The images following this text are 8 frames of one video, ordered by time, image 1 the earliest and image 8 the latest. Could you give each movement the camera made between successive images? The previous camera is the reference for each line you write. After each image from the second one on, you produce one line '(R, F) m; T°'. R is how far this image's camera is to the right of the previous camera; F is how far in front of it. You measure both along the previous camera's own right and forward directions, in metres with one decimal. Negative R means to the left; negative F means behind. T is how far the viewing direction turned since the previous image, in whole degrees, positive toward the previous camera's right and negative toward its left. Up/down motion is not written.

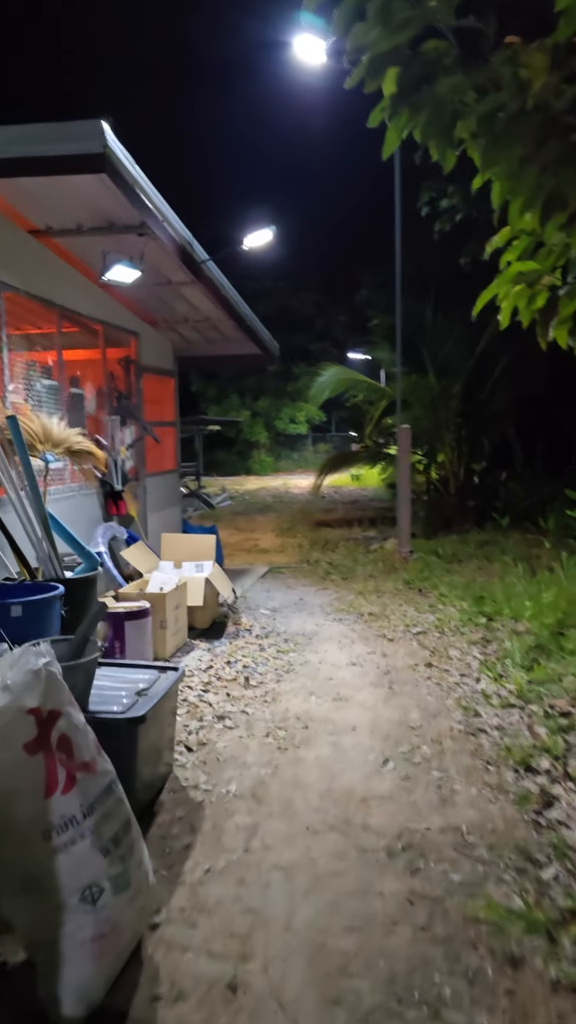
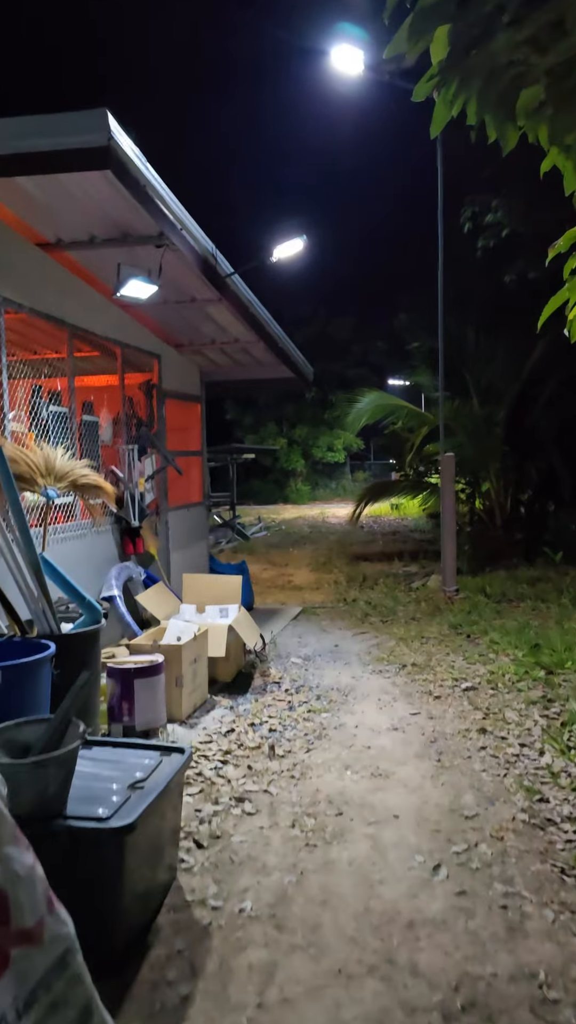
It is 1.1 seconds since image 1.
(0.0, +0.4) m; -3°
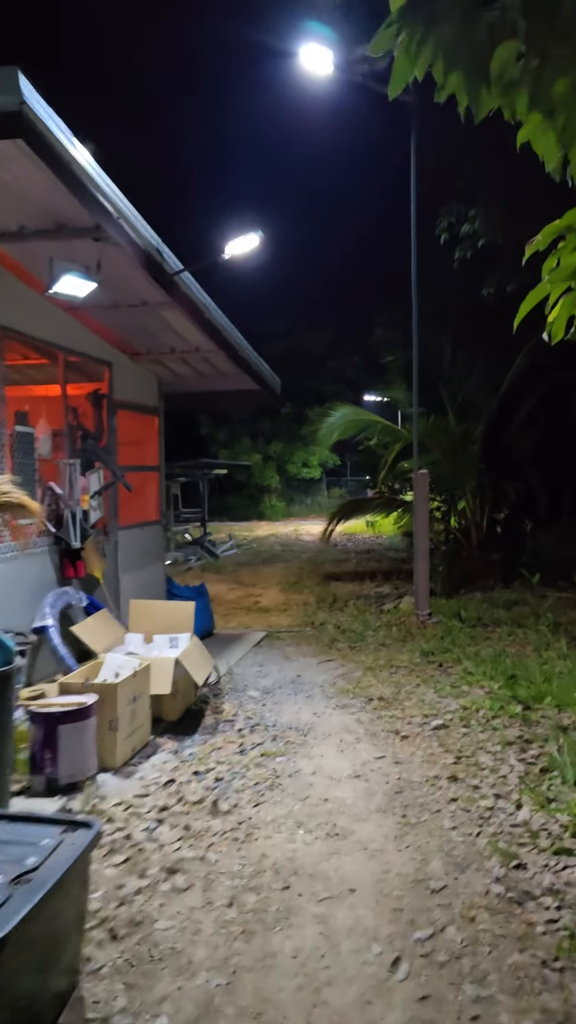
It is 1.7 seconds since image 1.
(+0.1, +0.4) m; +2°
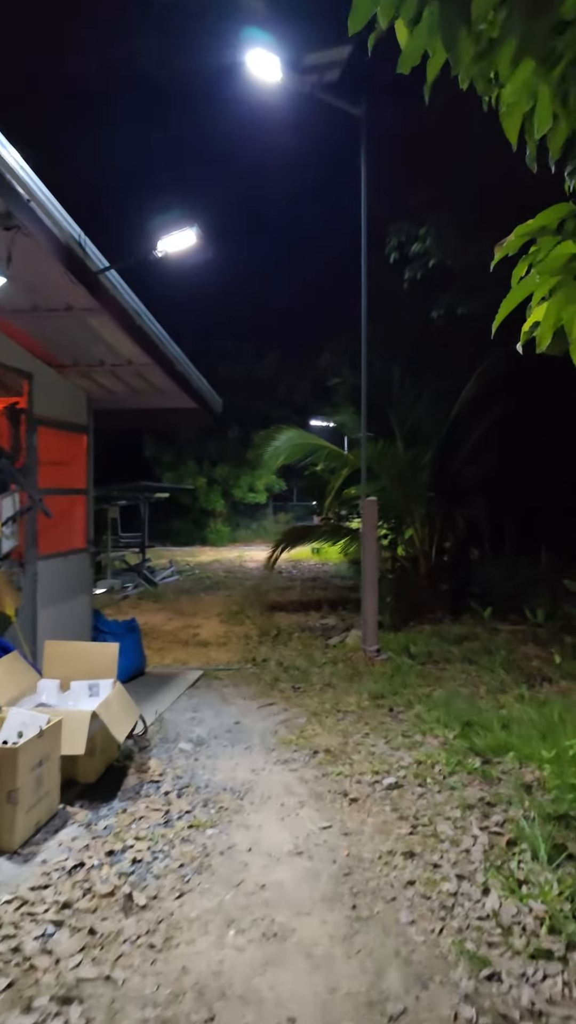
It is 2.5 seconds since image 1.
(0.0, +0.4) m; +5°
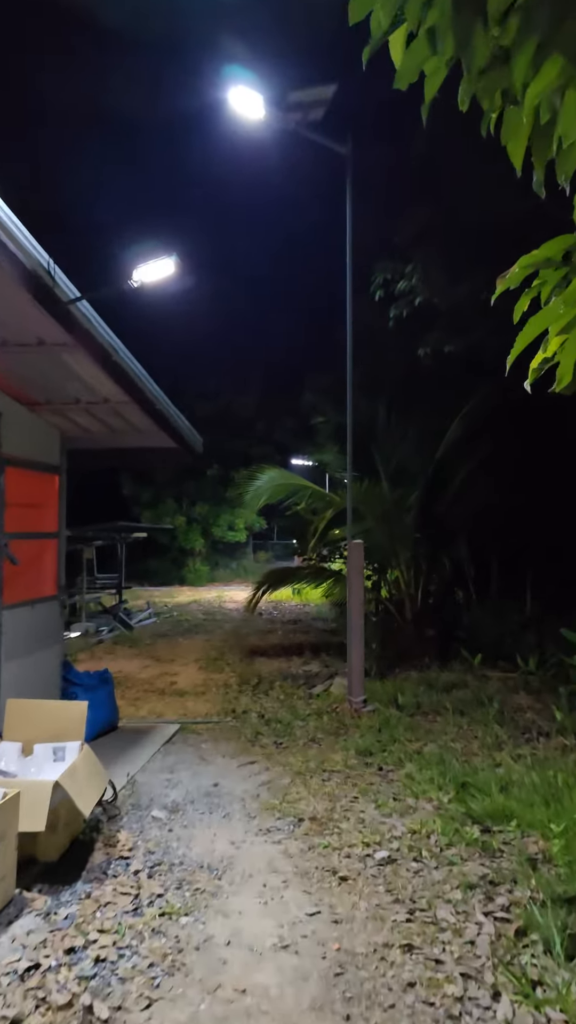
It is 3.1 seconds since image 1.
(0.0, +0.2) m; +2°
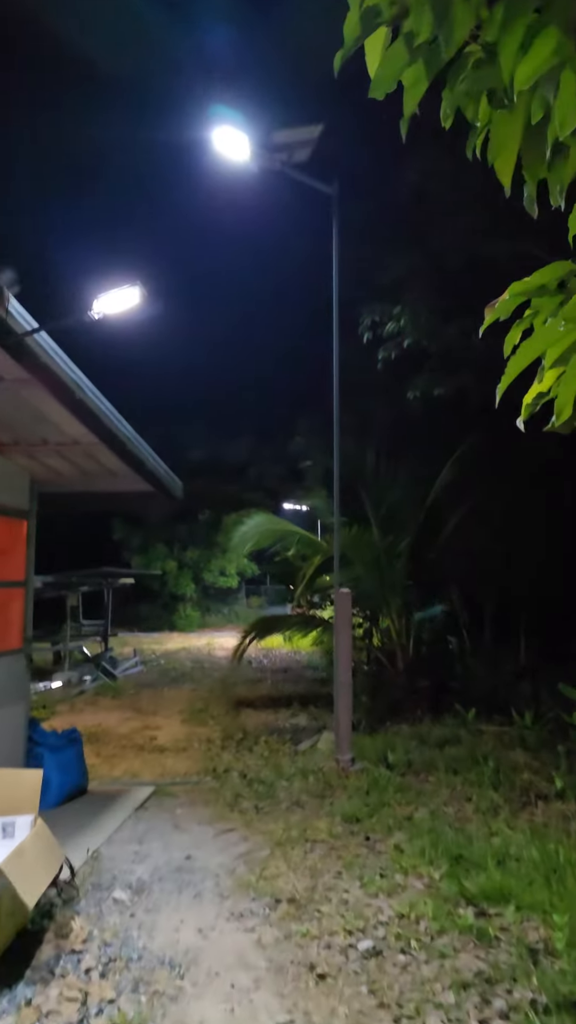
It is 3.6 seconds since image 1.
(+0.1, +0.2) m; +1°
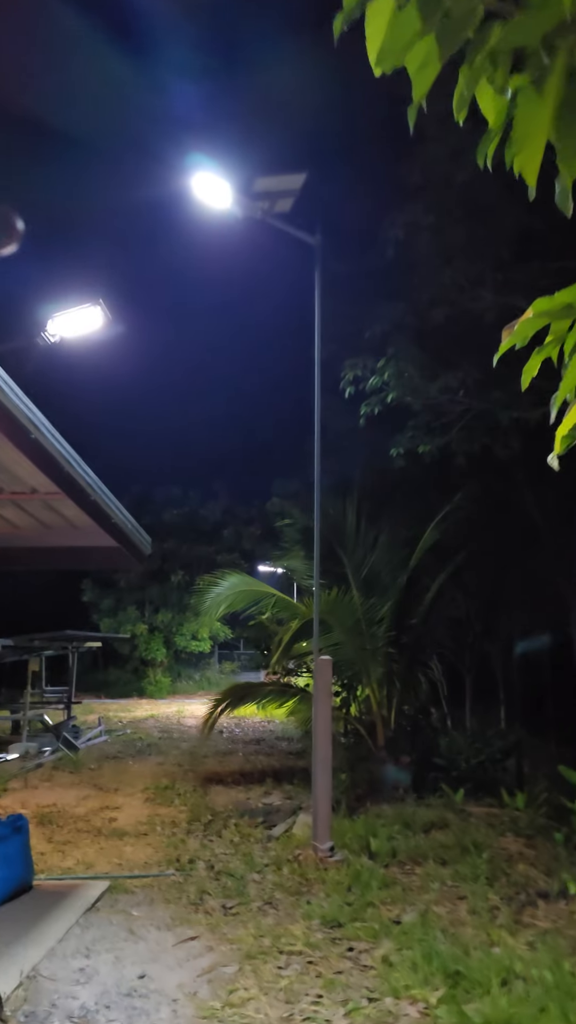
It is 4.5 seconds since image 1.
(0.0, +0.3) m; +2°
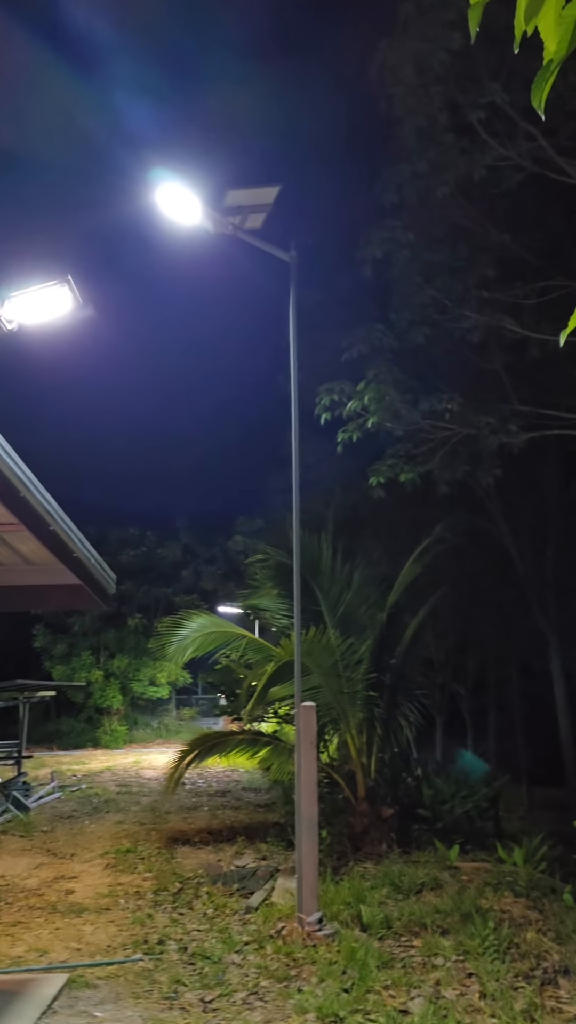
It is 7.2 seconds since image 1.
(-0.2, +0.4) m; +4°
